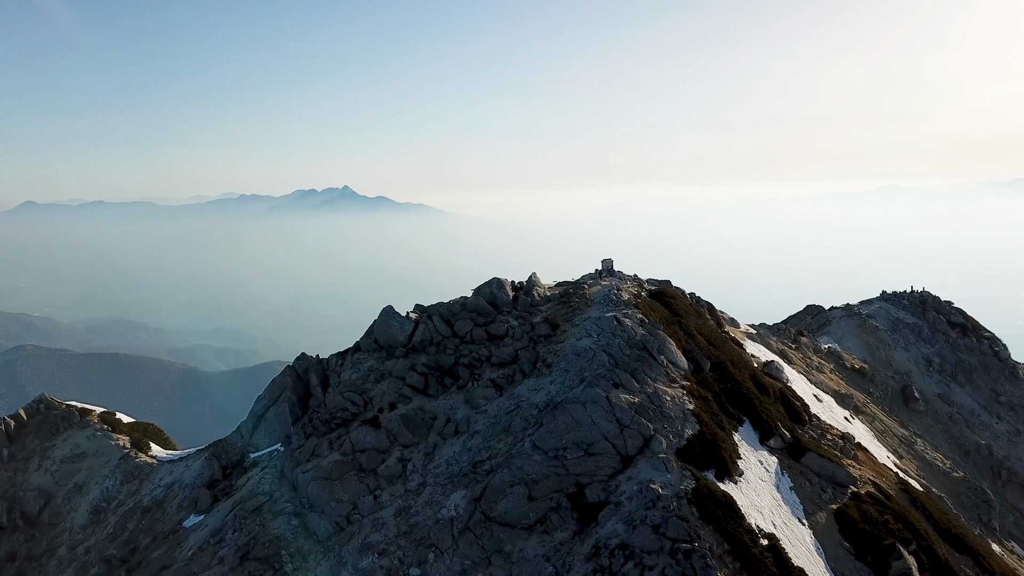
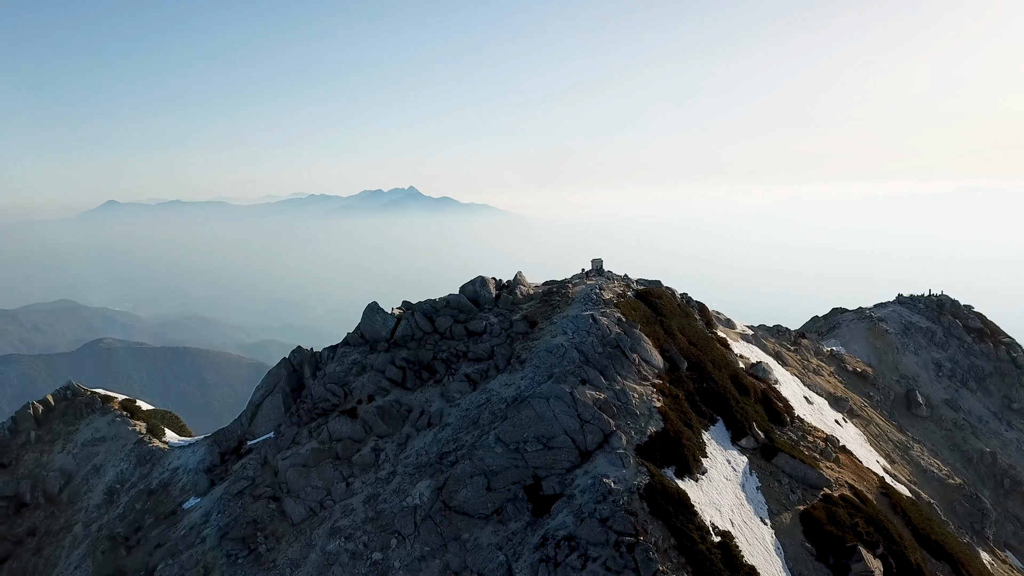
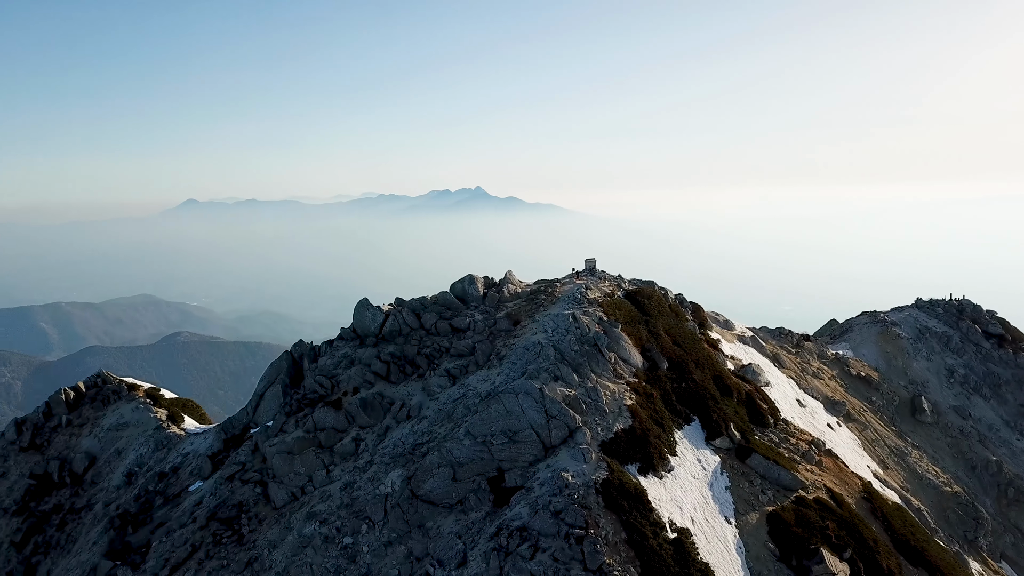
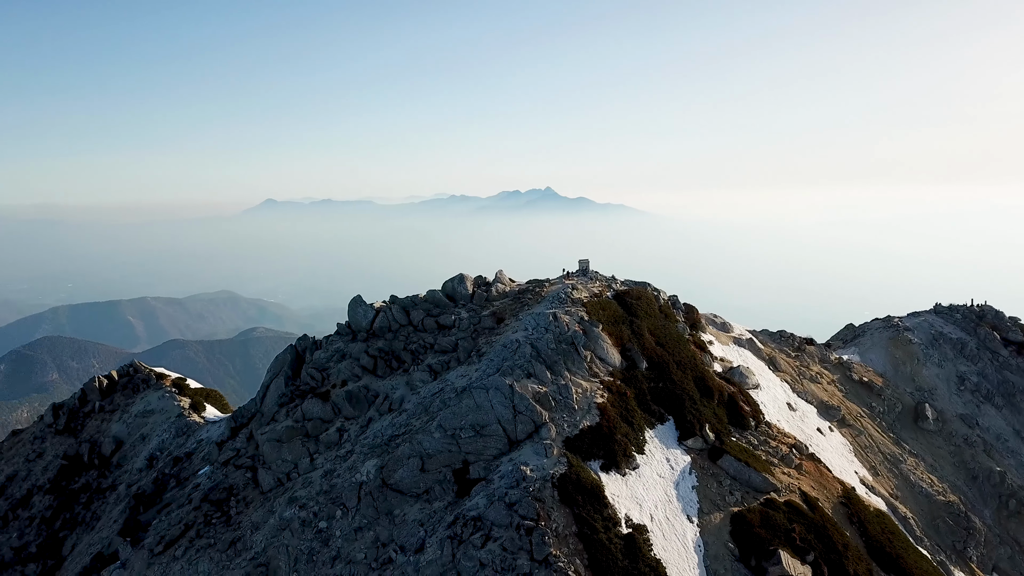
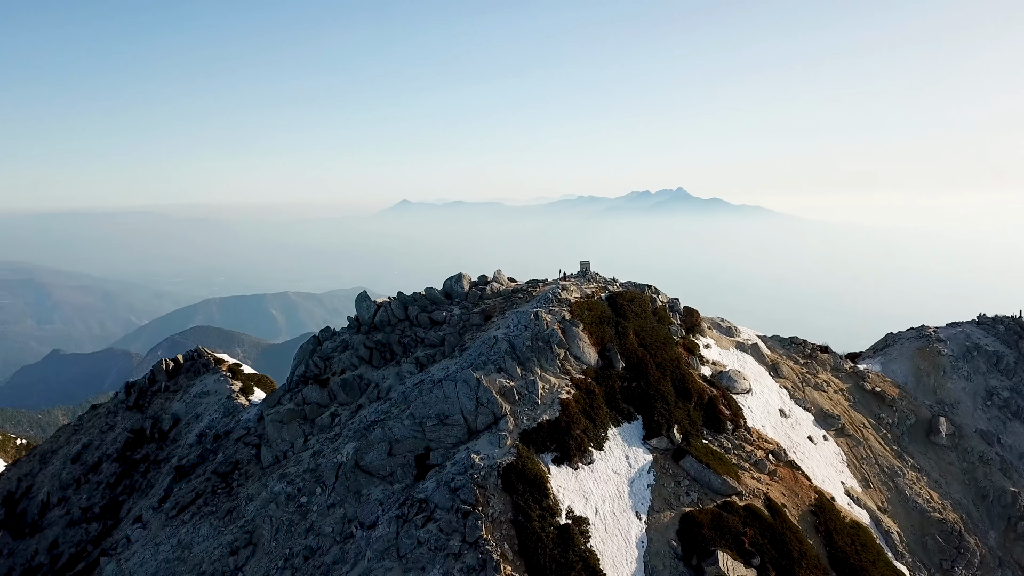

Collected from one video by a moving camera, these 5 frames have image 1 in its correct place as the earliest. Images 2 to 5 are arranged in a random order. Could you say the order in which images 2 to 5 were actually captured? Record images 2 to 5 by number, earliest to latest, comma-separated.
2, 3, 4, 5
